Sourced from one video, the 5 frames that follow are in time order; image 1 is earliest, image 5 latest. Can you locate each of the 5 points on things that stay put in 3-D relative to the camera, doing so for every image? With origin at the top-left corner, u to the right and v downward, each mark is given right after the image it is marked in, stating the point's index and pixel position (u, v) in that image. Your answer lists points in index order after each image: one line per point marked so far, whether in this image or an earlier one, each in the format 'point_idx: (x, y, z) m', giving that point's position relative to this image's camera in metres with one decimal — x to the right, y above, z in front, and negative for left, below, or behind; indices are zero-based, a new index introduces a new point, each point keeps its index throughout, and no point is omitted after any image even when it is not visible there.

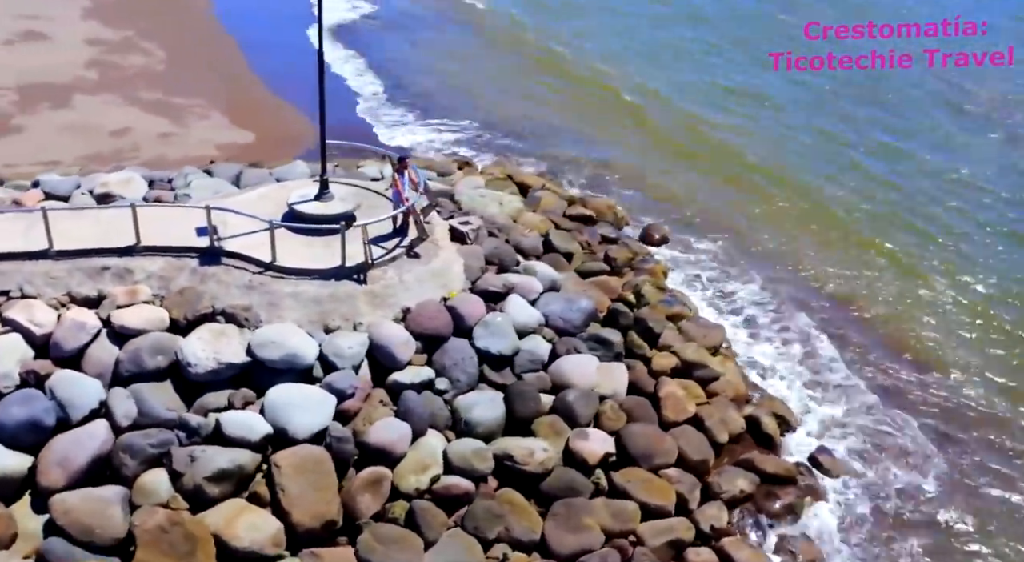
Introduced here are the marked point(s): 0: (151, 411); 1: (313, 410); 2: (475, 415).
0: (-3.4, -1.2, +8.7) m
1: (-2.0, -1.3, +9.0) m
2: (-0.4, -1.4, +9.3) m
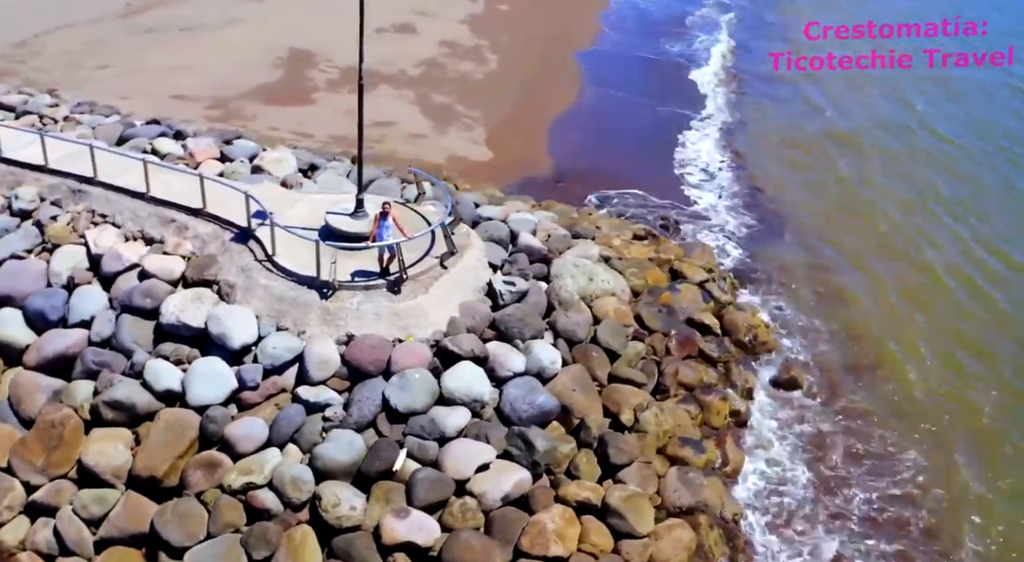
0: (-4.8, -0.7, +10.7) m
1: (-3.5, -1.2, +10.2) m
2: (-2.1, -1.9, +9.7) m
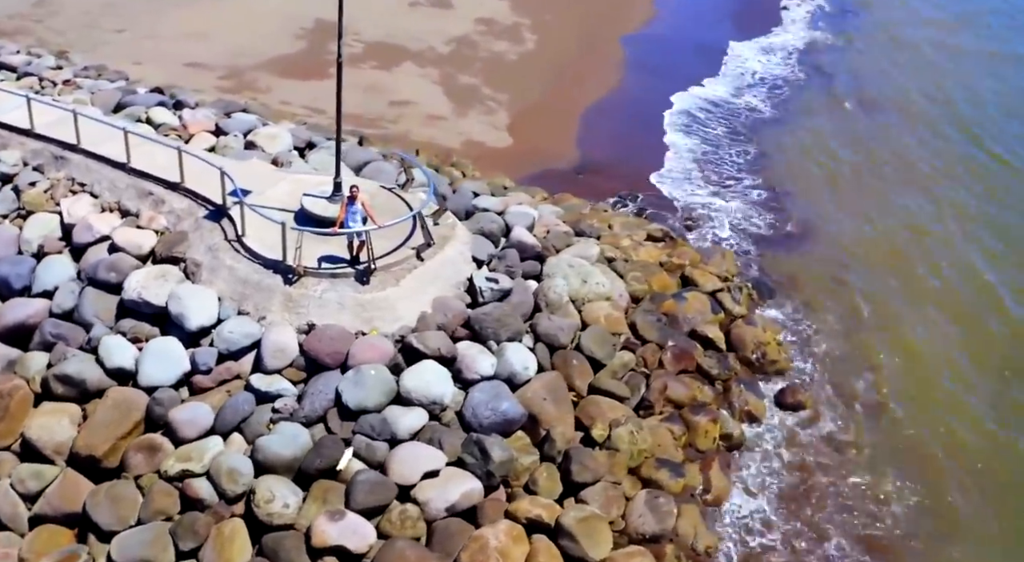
0: (-5.2, -0.3, +10.5) m
1: (-3.9, -1.0, +10.0) m
2: (-2.6, -1.7, +9.4) m
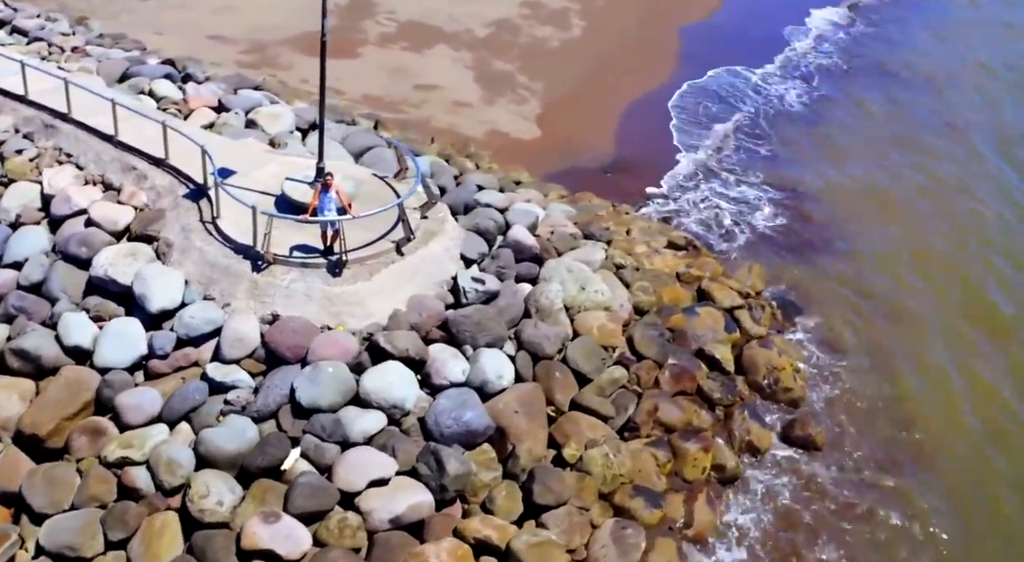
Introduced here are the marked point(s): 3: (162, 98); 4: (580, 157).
0: (-5.4, 0.0, +10.3) m
1: (-4.3, -0.7, +9.7) m
2: (-3.1, -1.6, +9.0) m
3: (-5.3, +2.8, +13.2) m
4: (+1.4, +2.6, +18.2) m
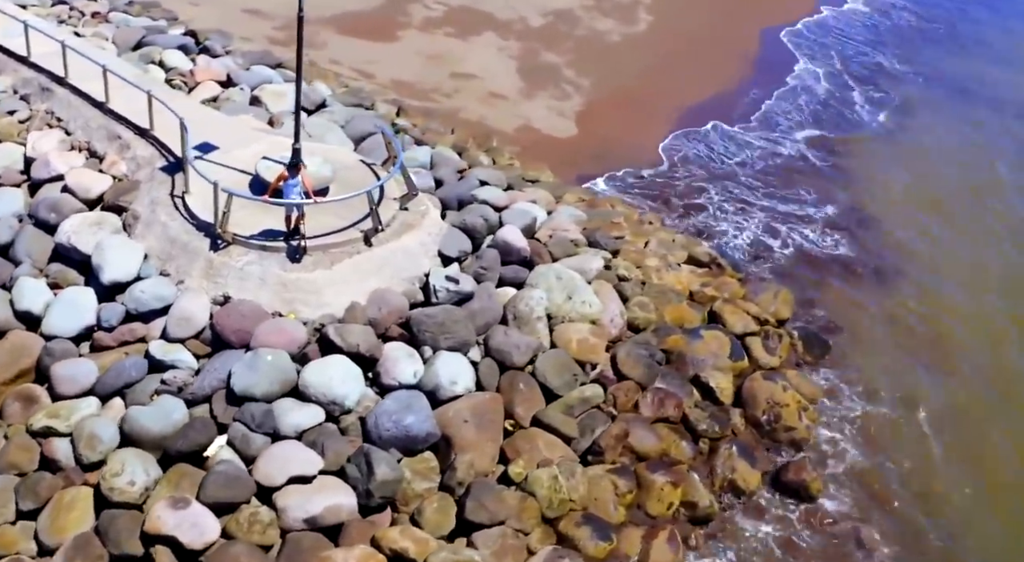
0: (-5.8, +0.4, +10.3) m
1: (-4.8, -0.4, +9.6) m
2: (-3.7, -1.3, +8.8) m
3: (-5.1, +3.2, +13.2) m
4: (+2.0, +2.4, +17.5) m
